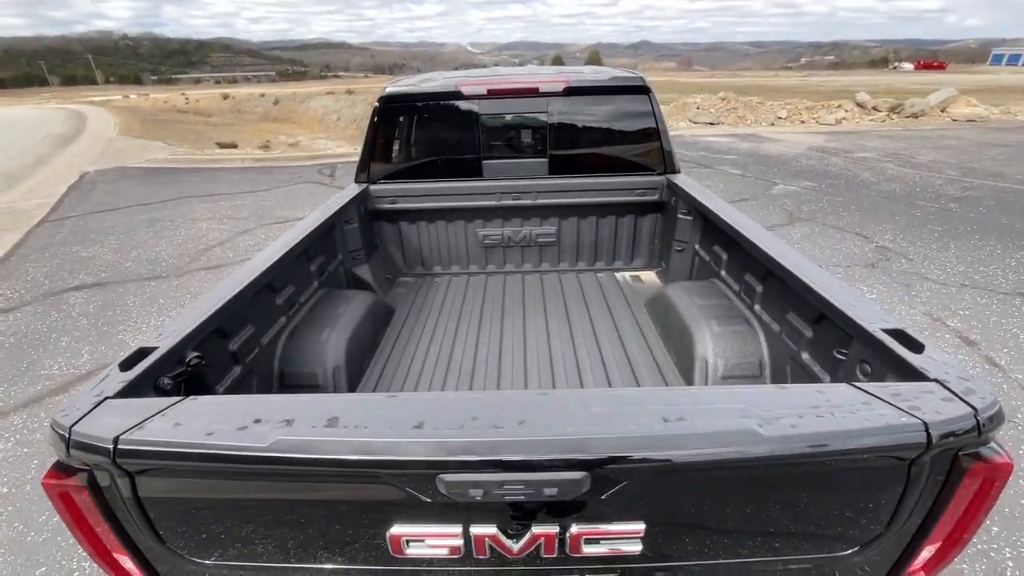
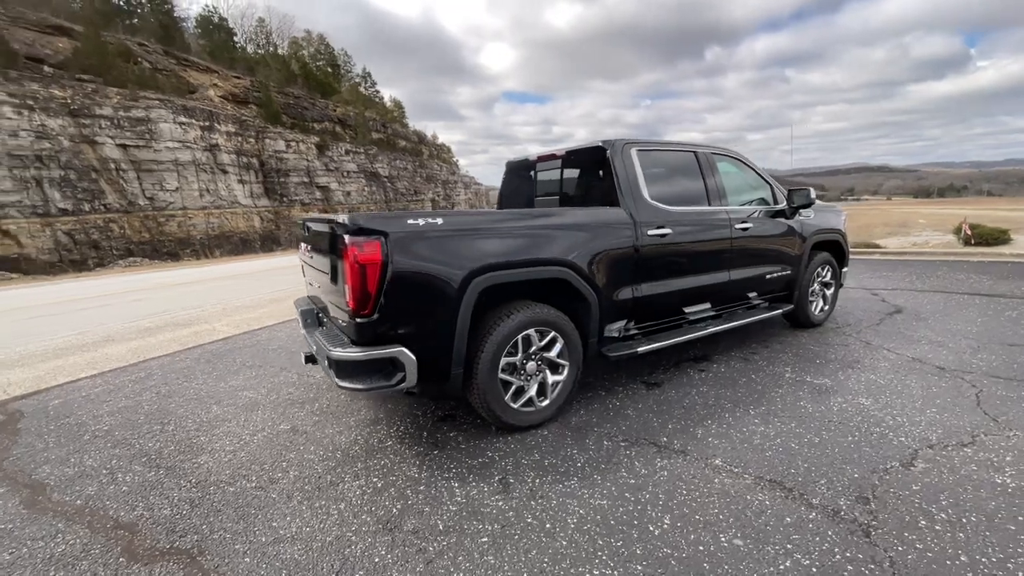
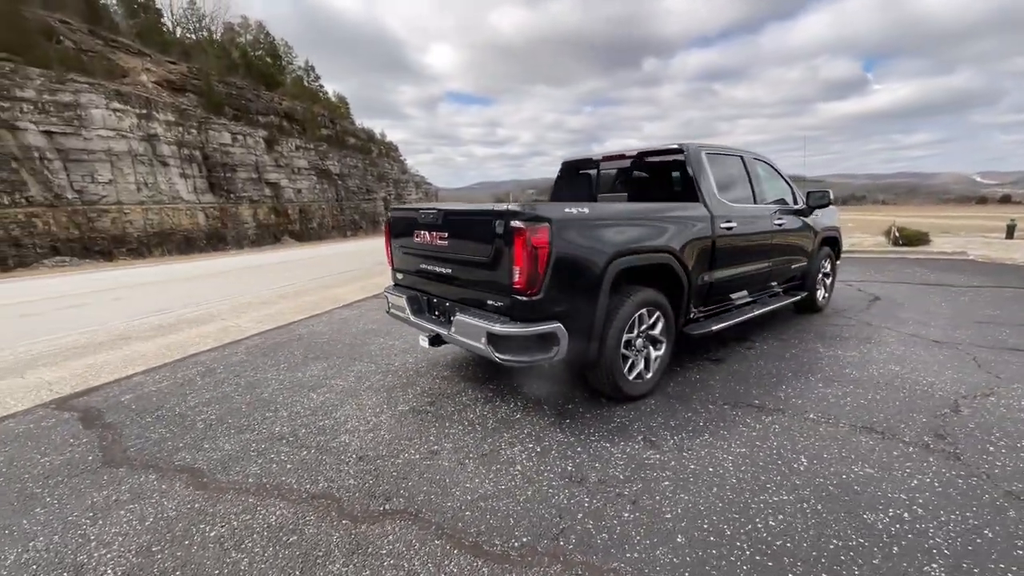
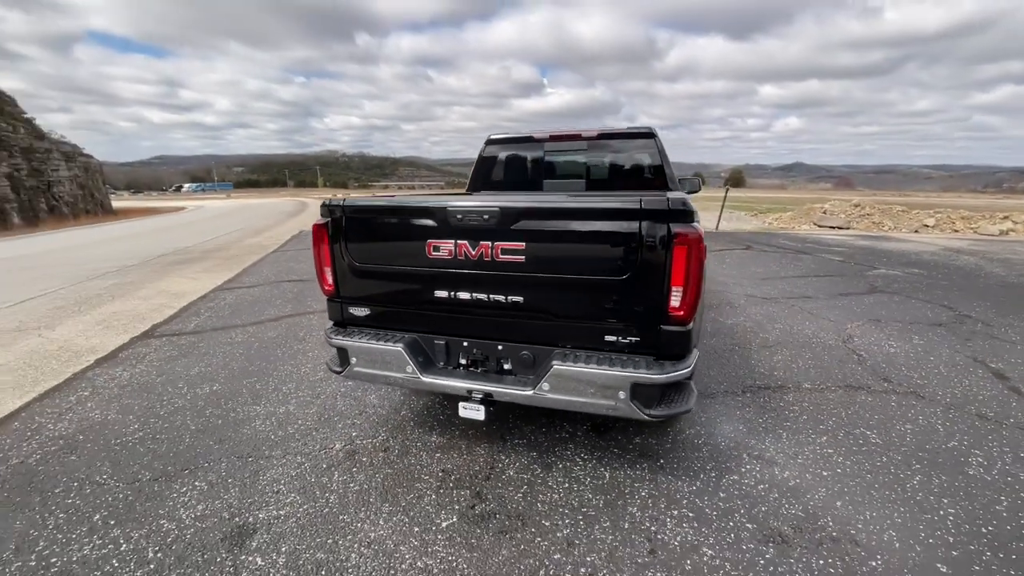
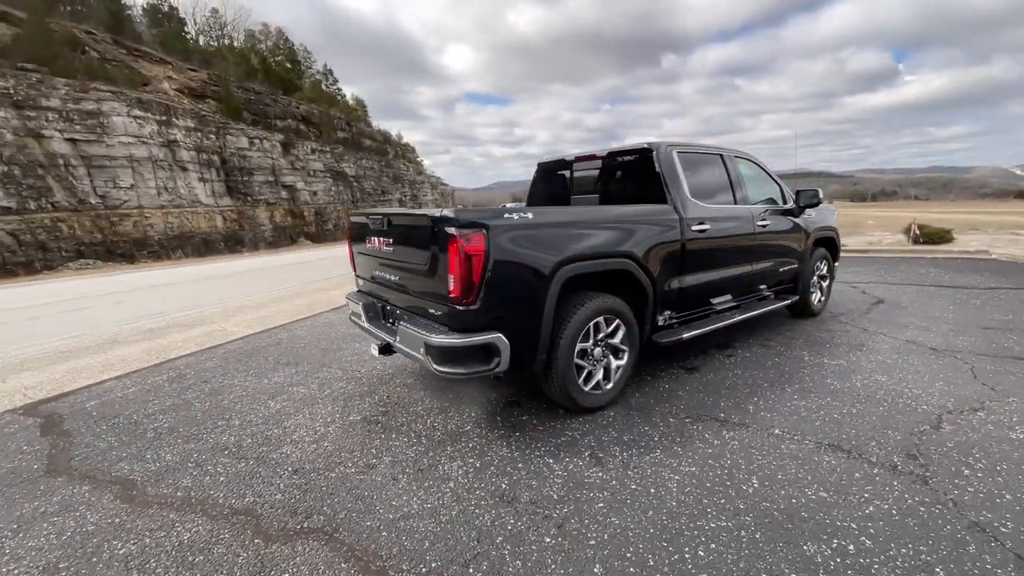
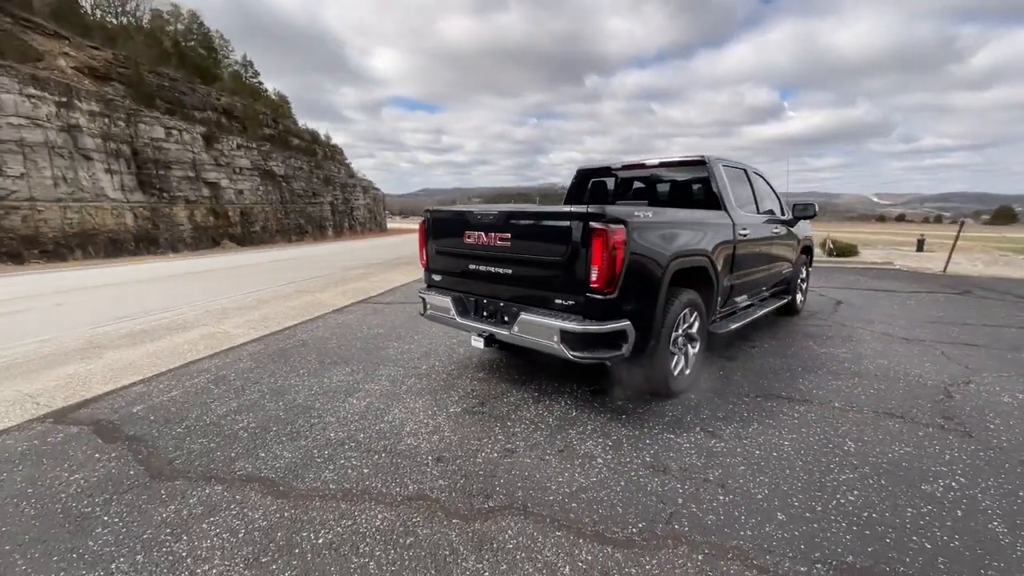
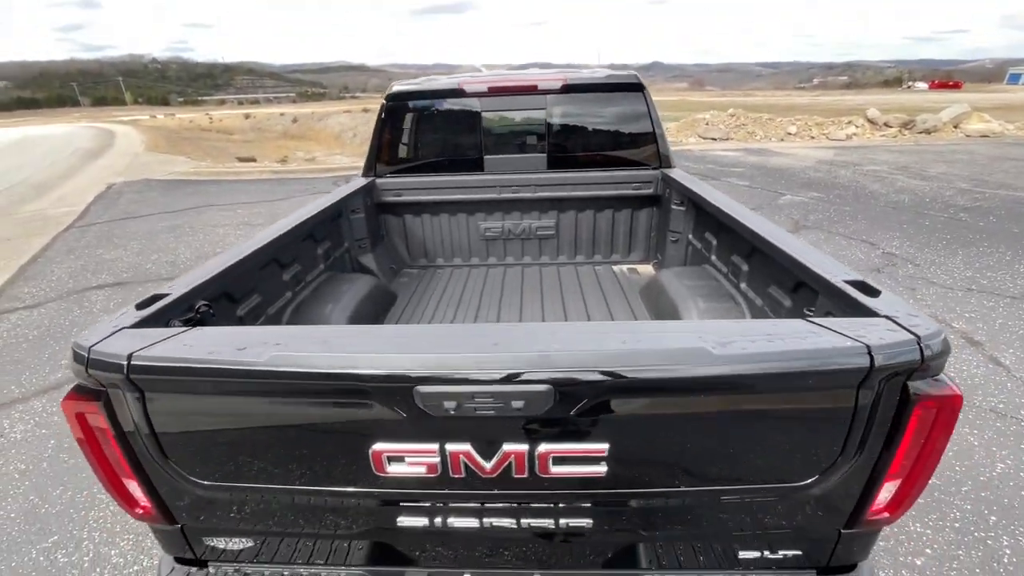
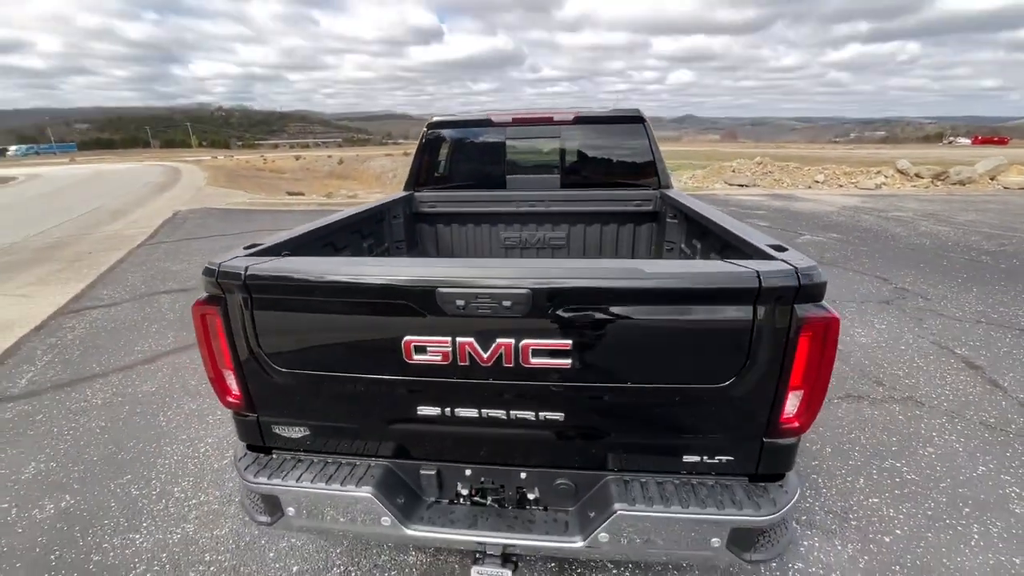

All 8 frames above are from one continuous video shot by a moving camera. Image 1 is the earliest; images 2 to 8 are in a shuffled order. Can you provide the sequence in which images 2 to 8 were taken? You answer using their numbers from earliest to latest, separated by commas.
7, 8, 4, 6, 3, 5, 2
